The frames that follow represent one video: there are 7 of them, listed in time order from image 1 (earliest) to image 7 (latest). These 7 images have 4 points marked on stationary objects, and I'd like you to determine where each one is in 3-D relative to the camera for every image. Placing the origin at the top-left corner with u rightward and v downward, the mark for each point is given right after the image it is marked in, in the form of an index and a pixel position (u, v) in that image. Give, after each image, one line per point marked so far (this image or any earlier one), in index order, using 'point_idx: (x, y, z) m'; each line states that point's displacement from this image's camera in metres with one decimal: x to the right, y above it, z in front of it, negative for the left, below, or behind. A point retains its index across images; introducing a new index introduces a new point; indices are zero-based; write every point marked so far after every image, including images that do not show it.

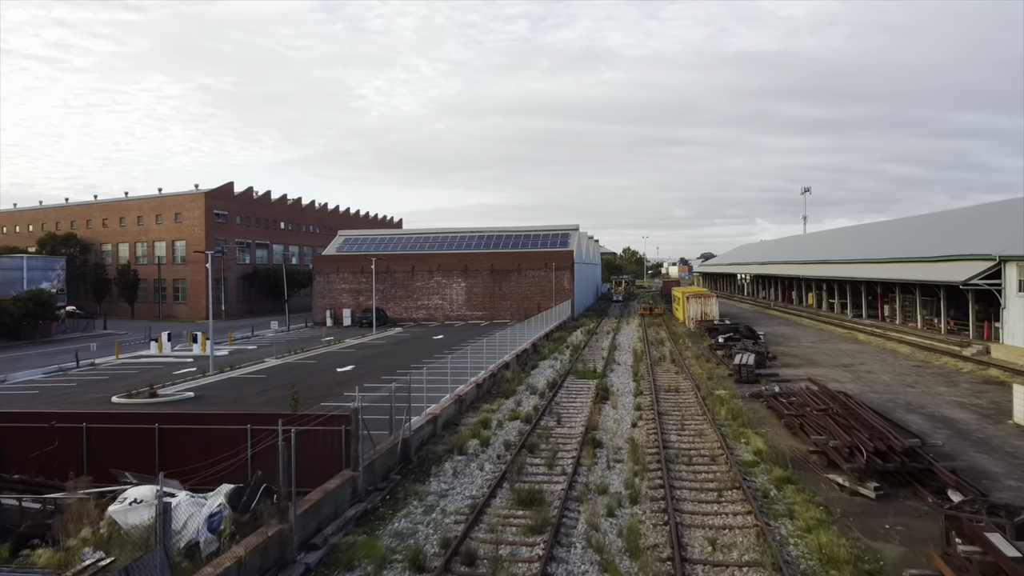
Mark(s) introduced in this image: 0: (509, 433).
0: (-0.1, -2.6, +14.3) m
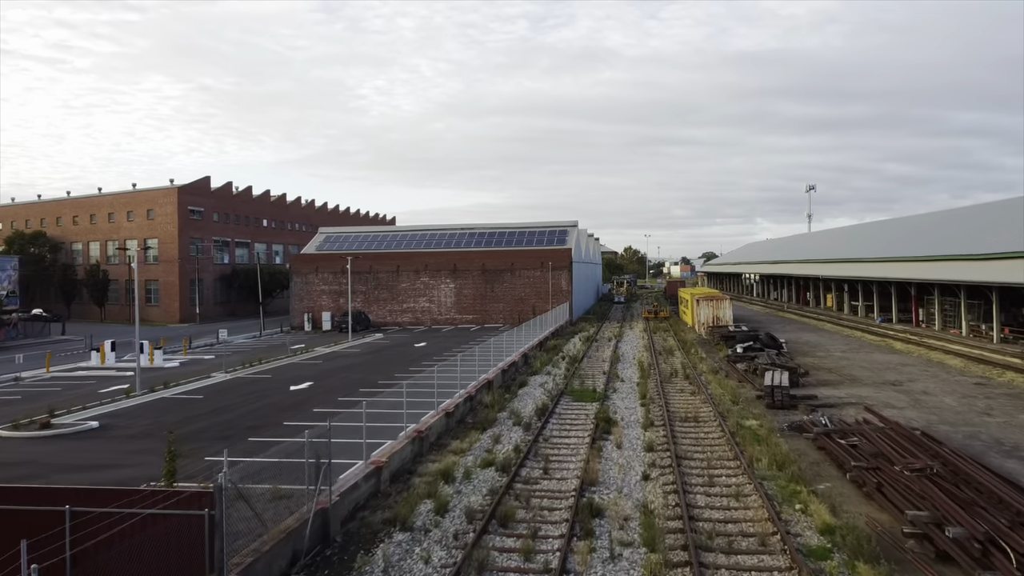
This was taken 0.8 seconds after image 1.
0: (-0.5, -2.7, +10.6) m
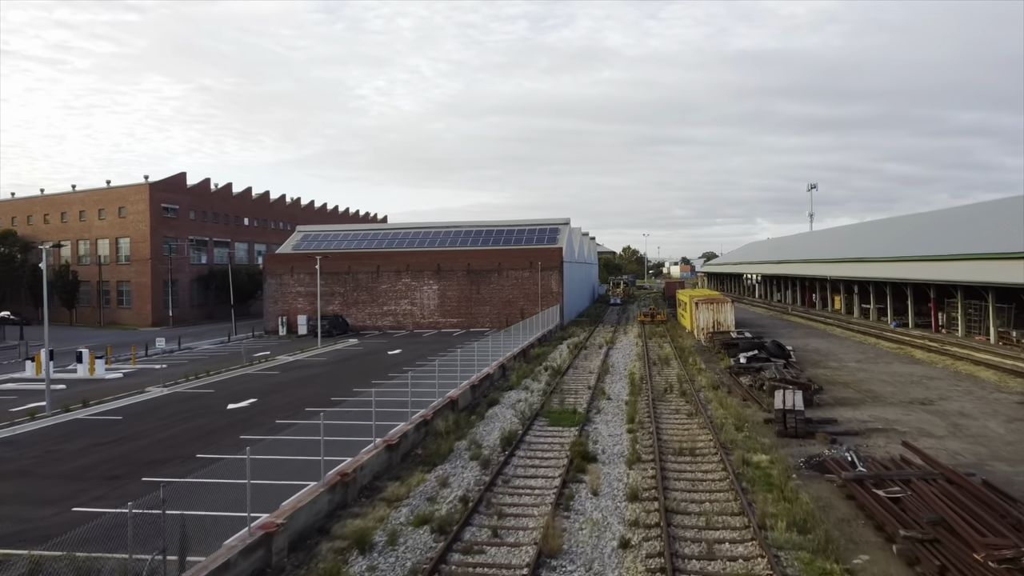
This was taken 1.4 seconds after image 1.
0: (-1.2, -2.8, +7.9) m
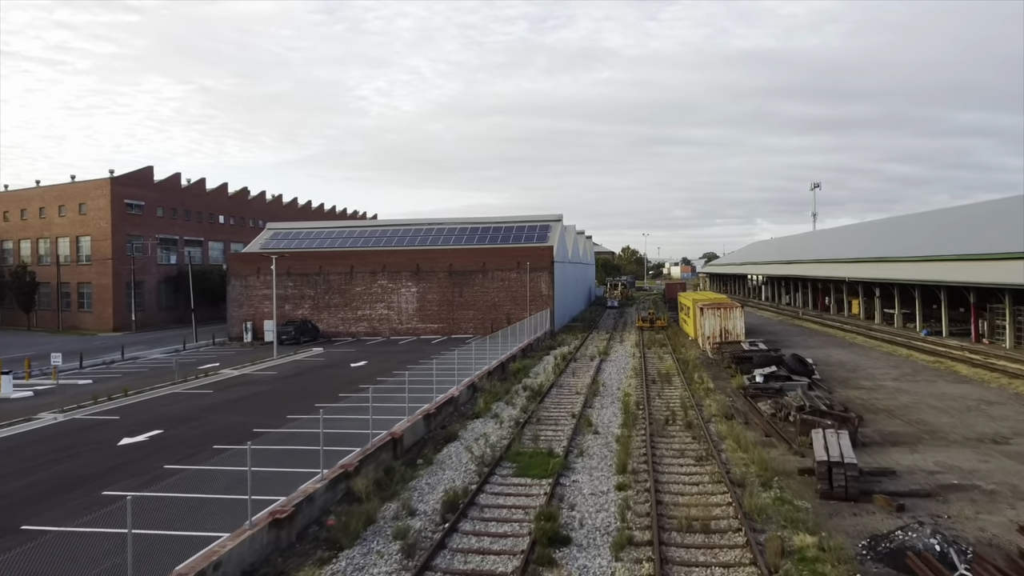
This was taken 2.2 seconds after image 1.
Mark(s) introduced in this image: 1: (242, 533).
0: (-1.8, -2.9, +4.3) m
1: (-2.8, -2.5, +8.1) m
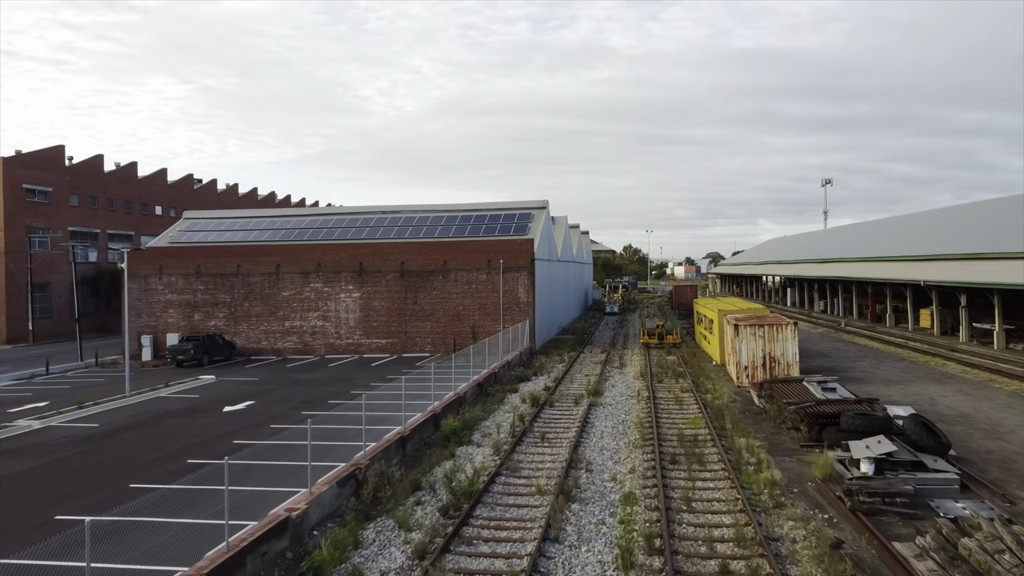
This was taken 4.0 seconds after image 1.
0: (-3.1, -3.1, -4.0) m
1: (-4.0, -2.7, -0.2) m
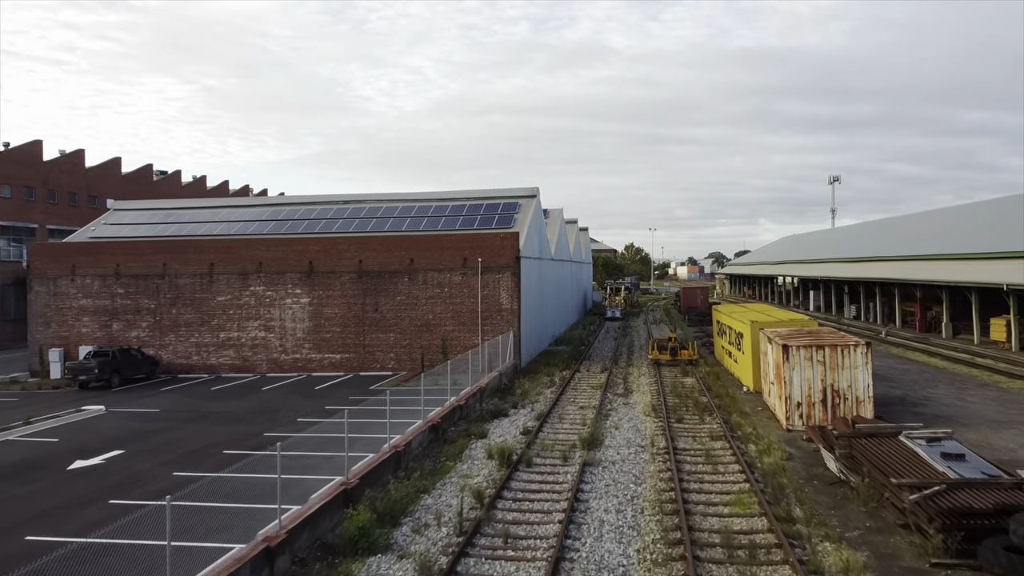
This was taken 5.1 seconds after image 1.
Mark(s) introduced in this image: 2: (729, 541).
0: (-3.7, -3.2, -9.1) m
1: (-4.6, -2.8, -5.3) m
2: (+2.3, -2.7, +8.5) m
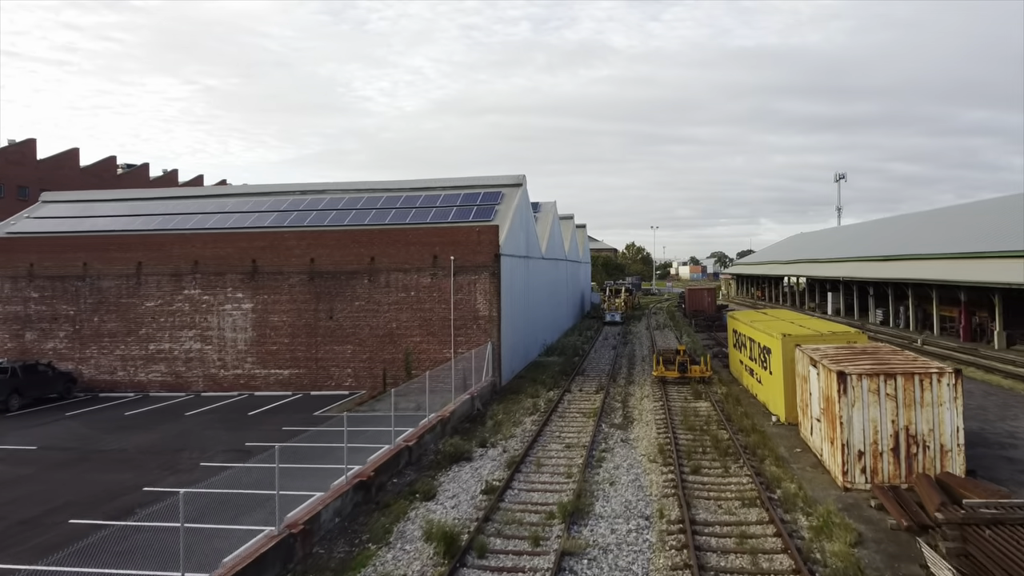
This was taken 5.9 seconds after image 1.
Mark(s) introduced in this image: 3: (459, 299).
0: (-4.3, -3.3, -12.8) m
1: (-5.2, -2.9, -9.0) m
2: (+1.8, -2.8, +4.8) m
3: (-1.3, -0.3, +20.0) m
